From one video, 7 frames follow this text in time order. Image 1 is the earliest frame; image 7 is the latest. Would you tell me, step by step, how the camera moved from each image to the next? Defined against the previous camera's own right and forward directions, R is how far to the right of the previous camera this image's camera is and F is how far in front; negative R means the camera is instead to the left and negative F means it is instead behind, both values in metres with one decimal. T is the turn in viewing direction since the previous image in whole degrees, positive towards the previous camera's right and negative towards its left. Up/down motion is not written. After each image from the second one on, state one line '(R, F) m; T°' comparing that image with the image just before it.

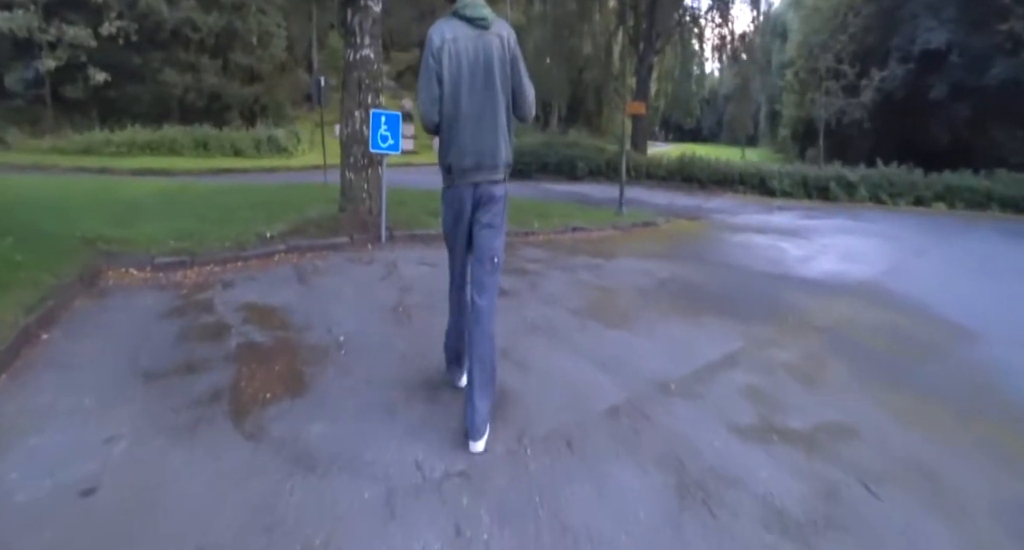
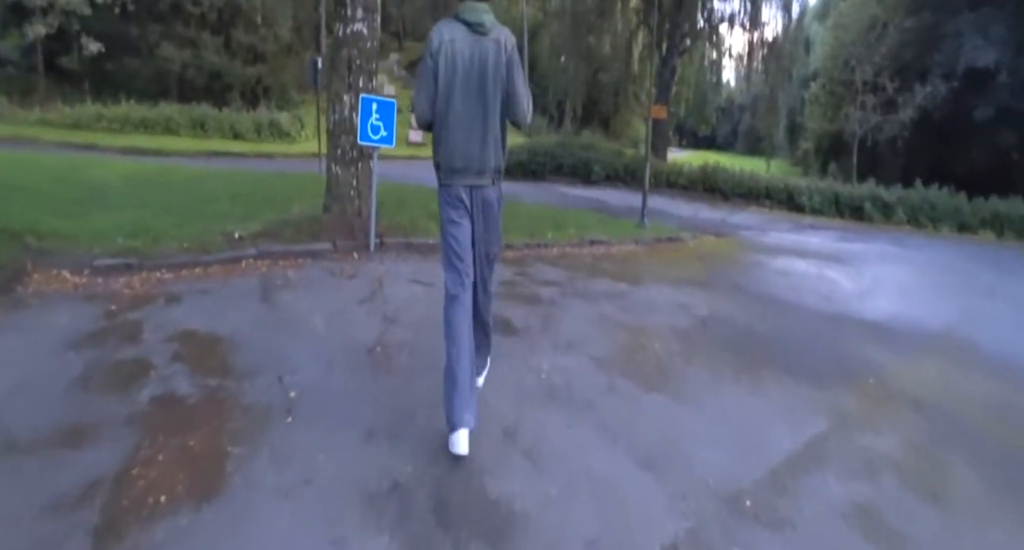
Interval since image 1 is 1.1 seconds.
(-0.1, +1.3) m; 0°
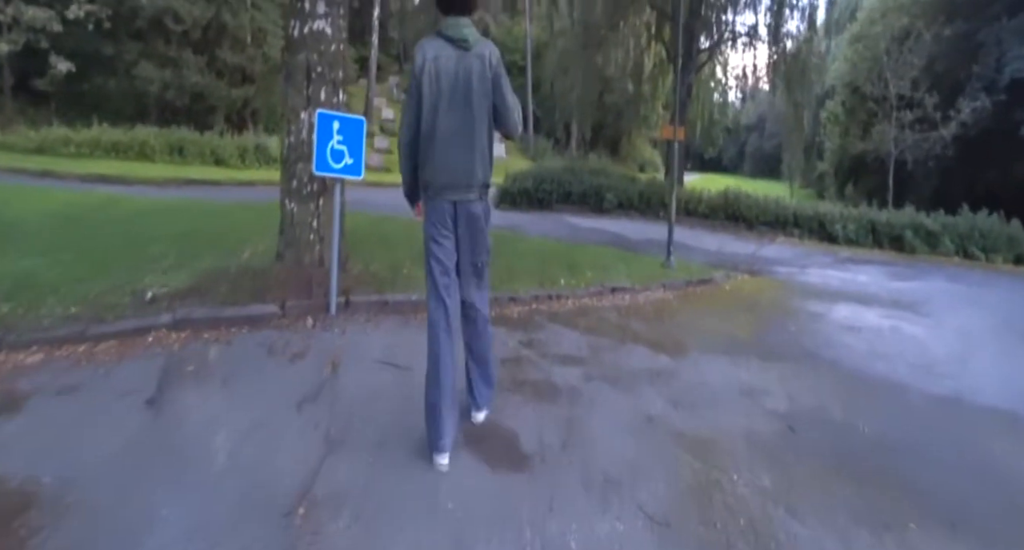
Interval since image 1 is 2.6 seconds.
(0.0, +1.8) m; 0°
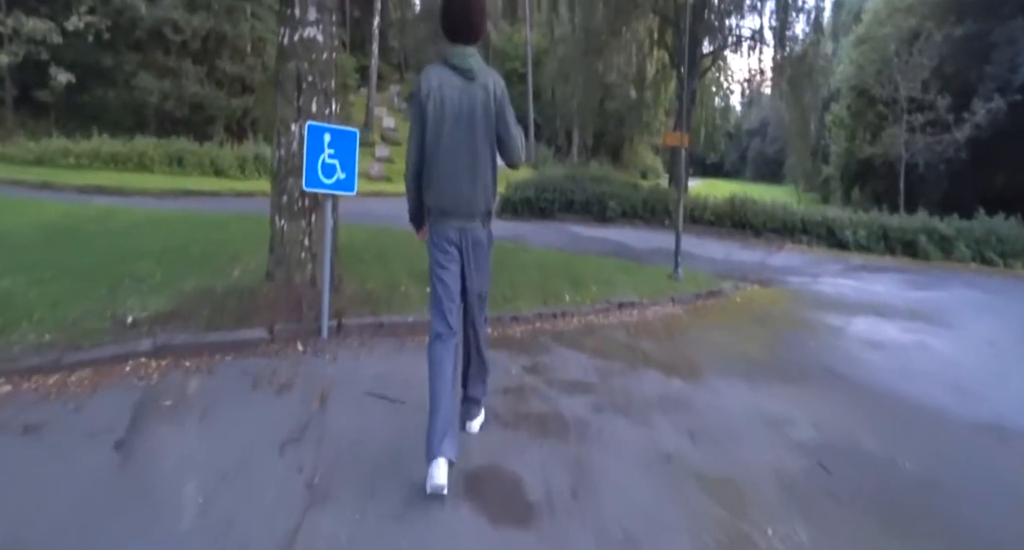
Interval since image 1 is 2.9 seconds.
(0.0, +0.3) m; 0°
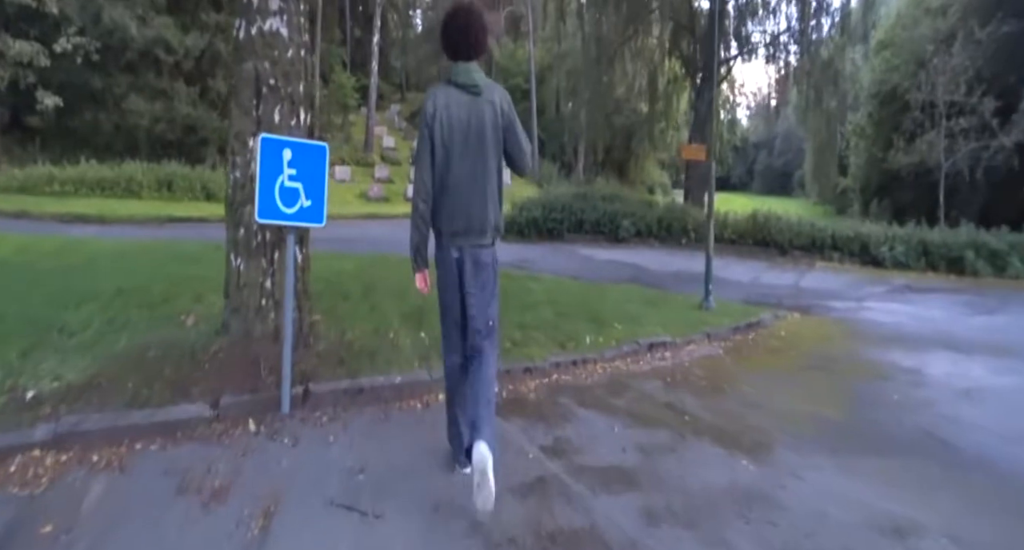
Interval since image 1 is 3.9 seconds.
(-0.1, +1.2) m; -1°
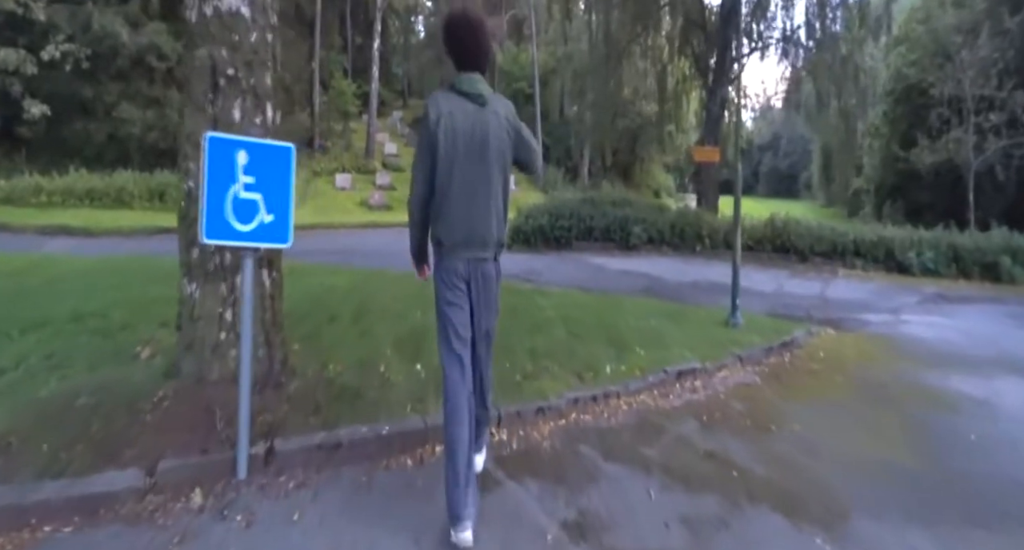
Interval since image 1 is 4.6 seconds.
(0.0, +0.8) m; 0°
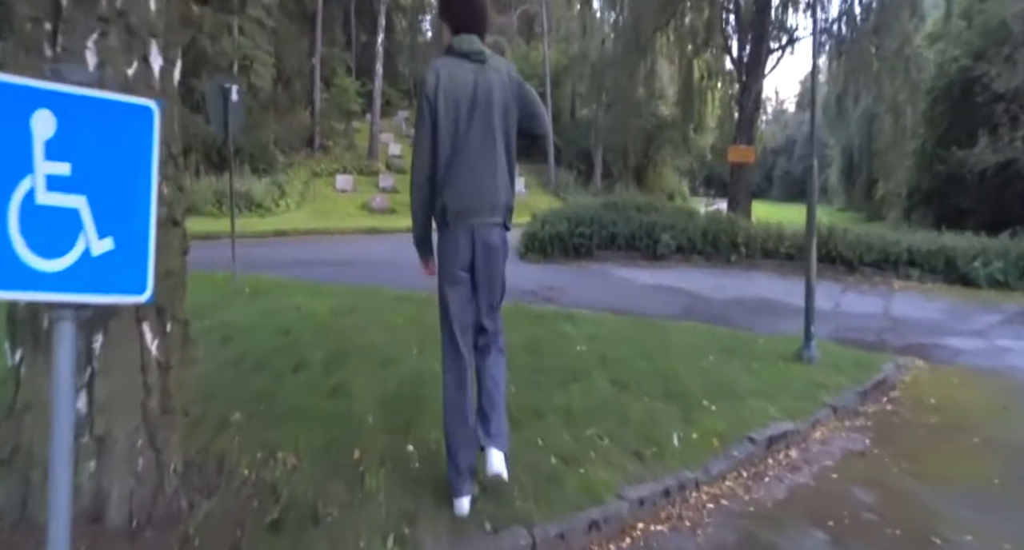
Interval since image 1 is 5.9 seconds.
(-0.2, +1.6) m; -1°
